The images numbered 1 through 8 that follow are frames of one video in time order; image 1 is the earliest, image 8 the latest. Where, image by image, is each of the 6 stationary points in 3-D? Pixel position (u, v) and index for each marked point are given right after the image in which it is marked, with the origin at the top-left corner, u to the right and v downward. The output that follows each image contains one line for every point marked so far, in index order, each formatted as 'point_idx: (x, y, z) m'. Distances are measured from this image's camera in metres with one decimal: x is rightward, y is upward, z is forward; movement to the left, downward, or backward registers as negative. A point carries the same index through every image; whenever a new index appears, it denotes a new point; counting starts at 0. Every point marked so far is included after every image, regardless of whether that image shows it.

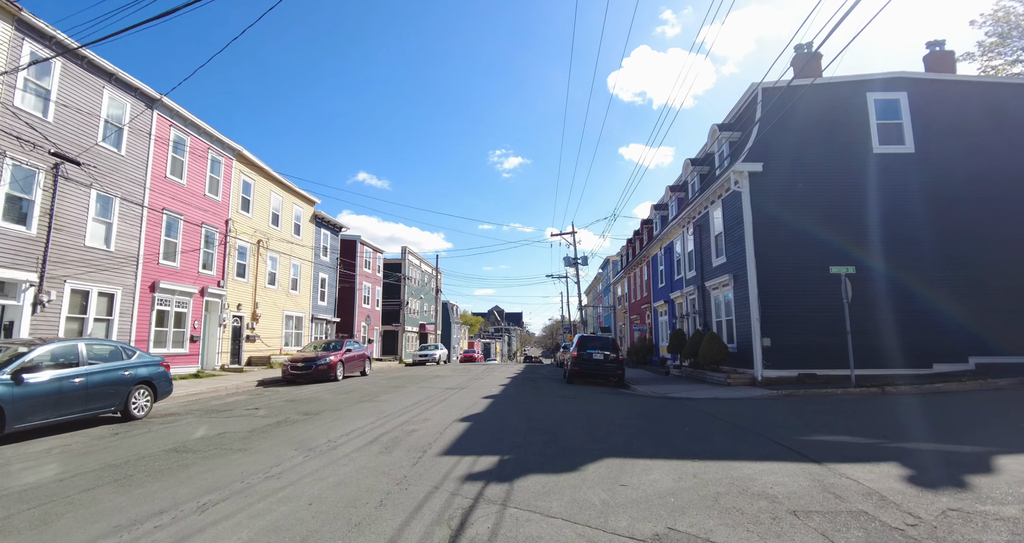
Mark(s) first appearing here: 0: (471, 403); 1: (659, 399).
0: (-0.8, -2.8, +10.6) m
1: (+3.5, -3.0, +12.1) m
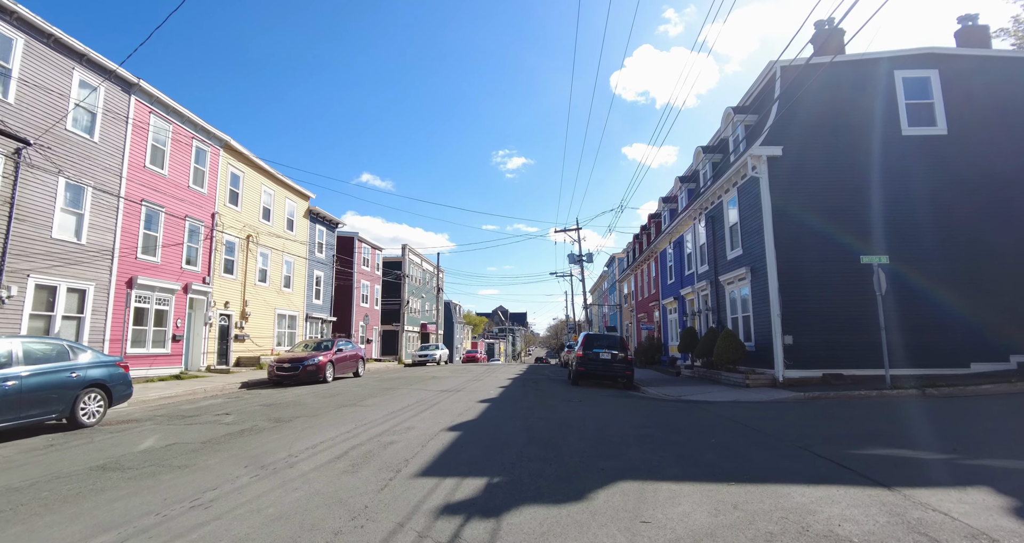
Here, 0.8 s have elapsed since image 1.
0: (-0.9, -2.6, +9.6) m
1: (+3.5, -2.8, +10.9) m
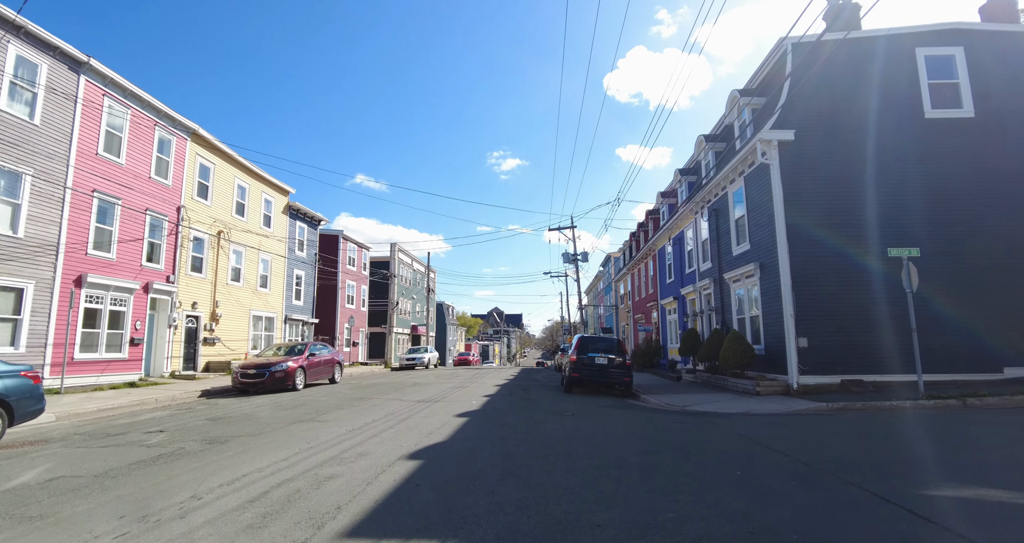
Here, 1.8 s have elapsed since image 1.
0: (-1.2, -2.5, +8.2) m
1: (+3.2, -2.7, +9.6) m
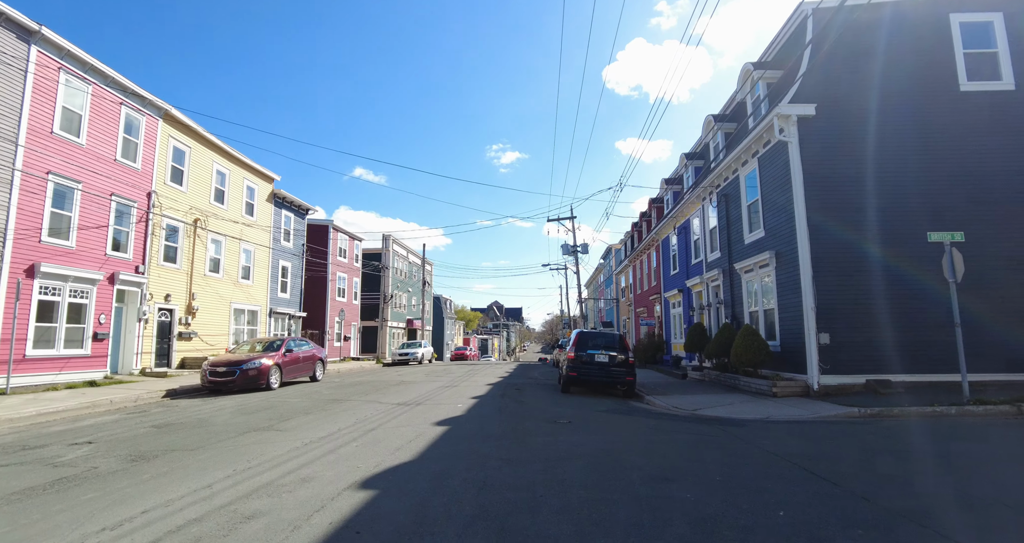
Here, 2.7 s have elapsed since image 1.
0: (-1.4, -2.3, +7.1) m
1: (+3.0, -2.5, +8.5) m
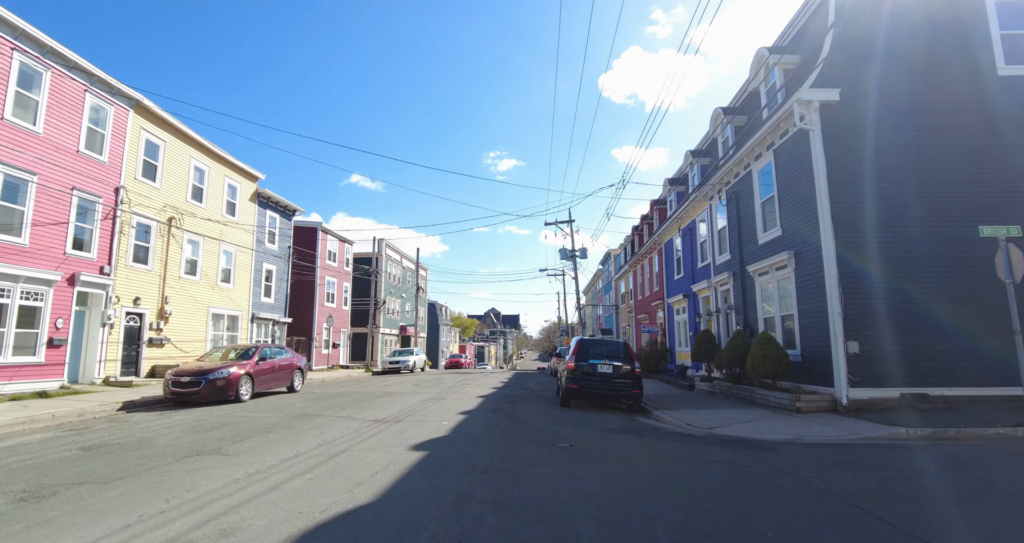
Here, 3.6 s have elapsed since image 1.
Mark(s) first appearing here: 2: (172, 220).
0: (-1.5, -2.2, +5.9) m
1: (+2.9, -2.5, +7.3) m
2: (-11.9, +1.8, +17.9) m
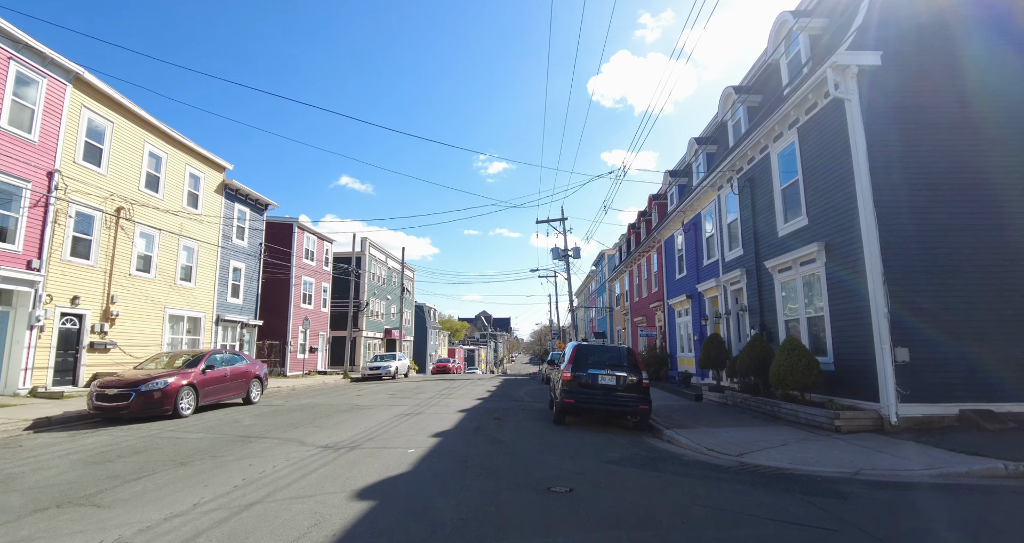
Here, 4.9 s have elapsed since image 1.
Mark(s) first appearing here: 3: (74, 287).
0: (-1.7, -2.1, +4.2) m
1: (+2.7, -2.3, +5.7) m
2: (-12.3, +1.9, +16.0) m
3: (-12.4, -0.4, +14.4) m
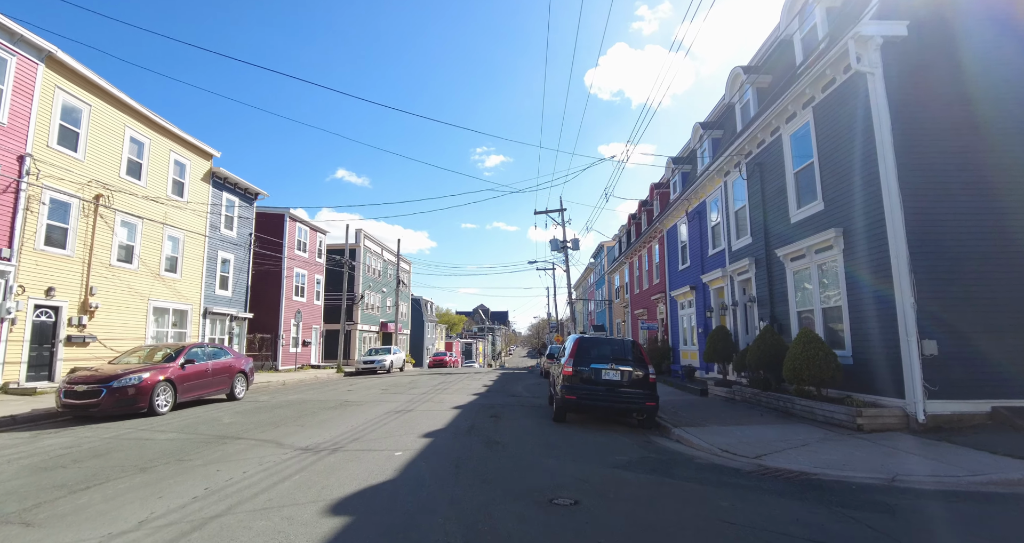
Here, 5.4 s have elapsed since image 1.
0: (-1.7, -1.9, +3.6) m
1: (+2.6, -2.2, +5.1) m
2: (-12.4, +2.2, +15.3) m
3: (-12.5, -0.2, +13.7) m
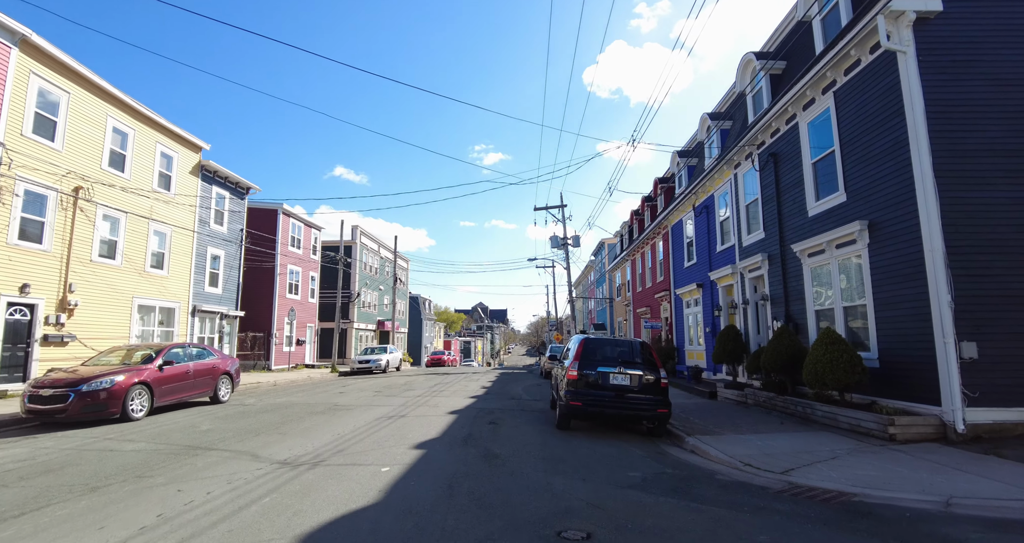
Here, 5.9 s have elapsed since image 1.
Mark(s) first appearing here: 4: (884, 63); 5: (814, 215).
0: (-1.7, -1.8, +2.9) m
1: (+2.7, -2.1, +4.4) m
2: (-12.4, +2.3, +14.6) m
3: (-12.5, -0.1, +13.0) m
4: (+6.1, +3.5, +8.5) m
5: (+6.1, +1.1, +10.3) m
